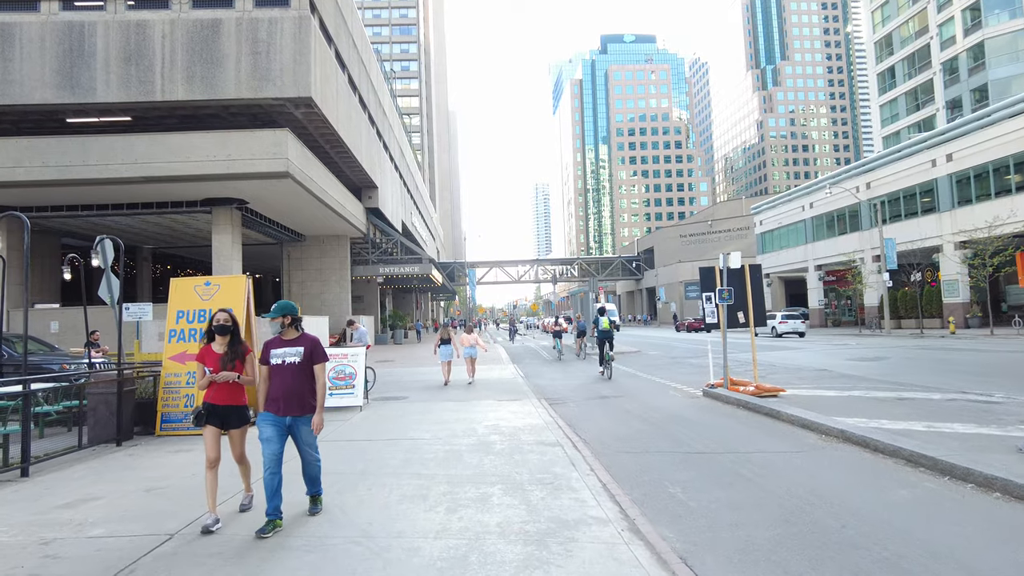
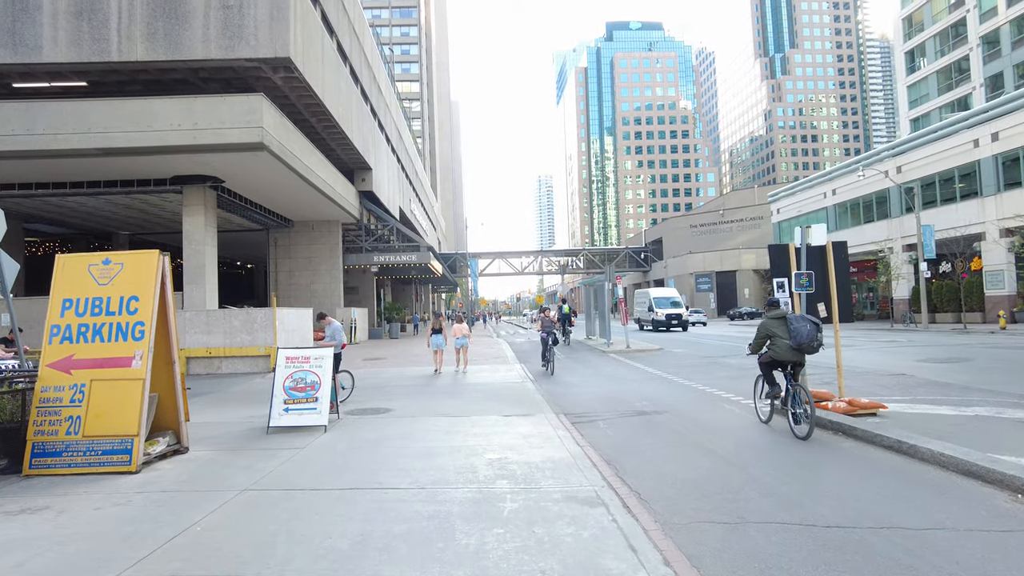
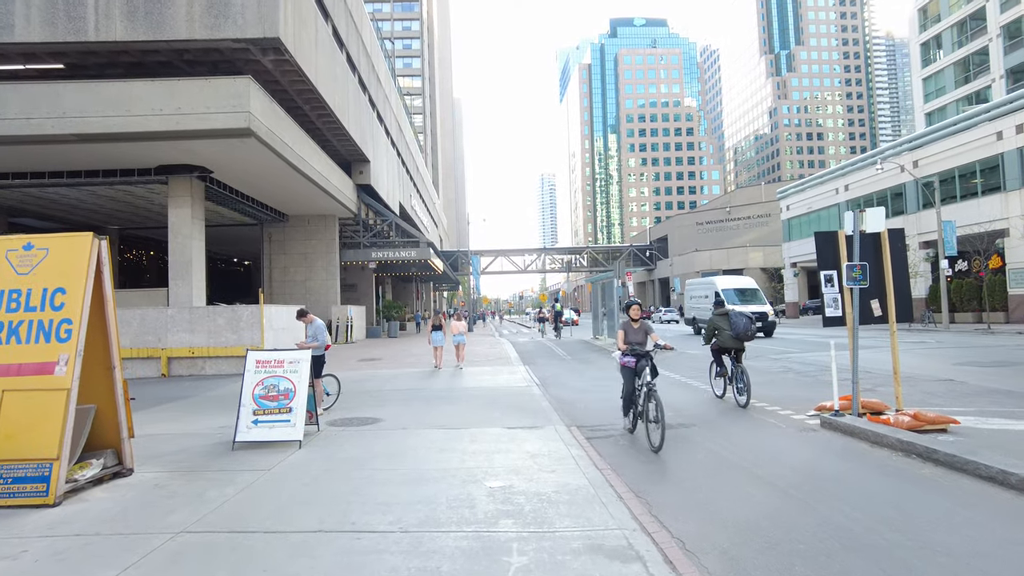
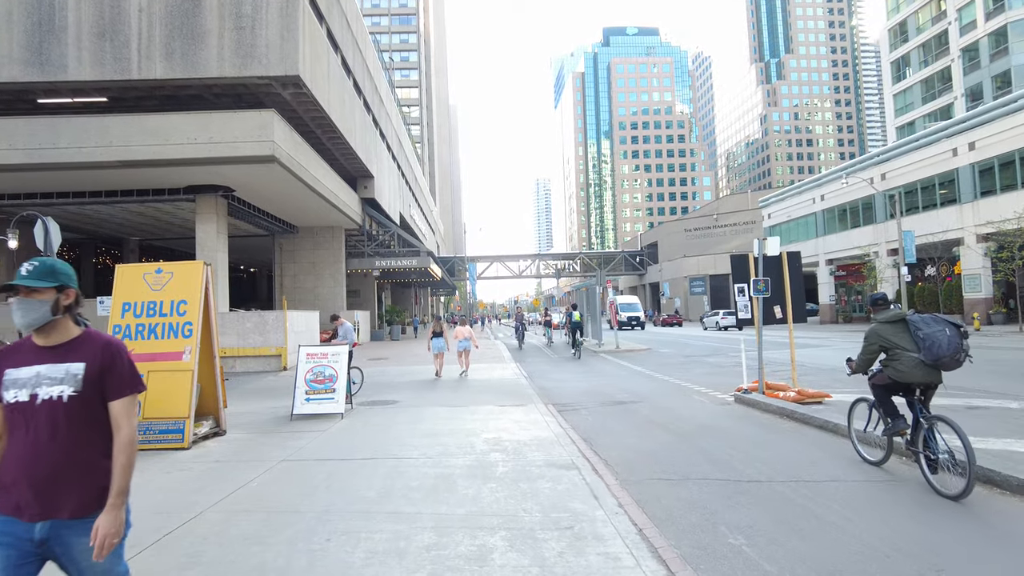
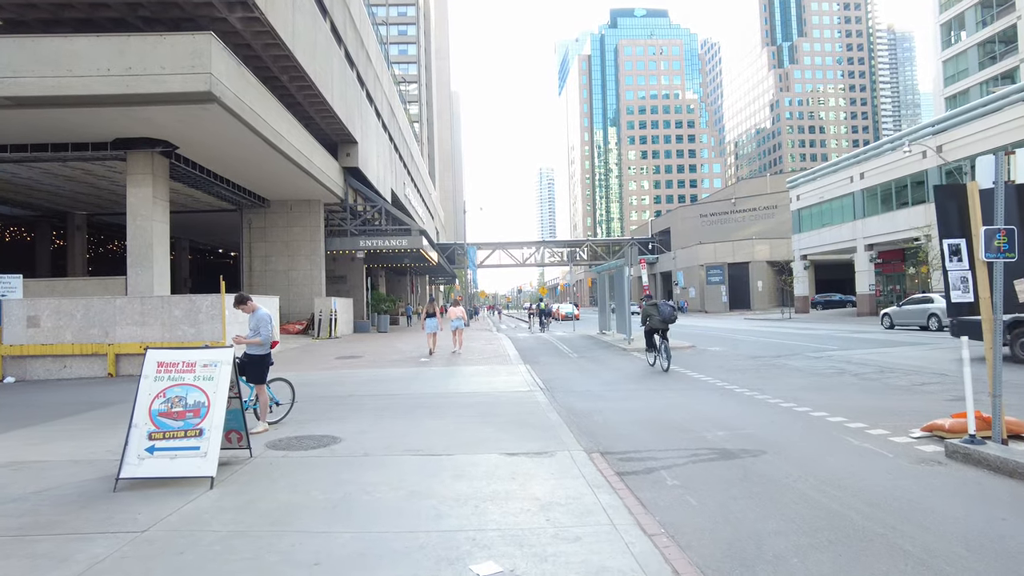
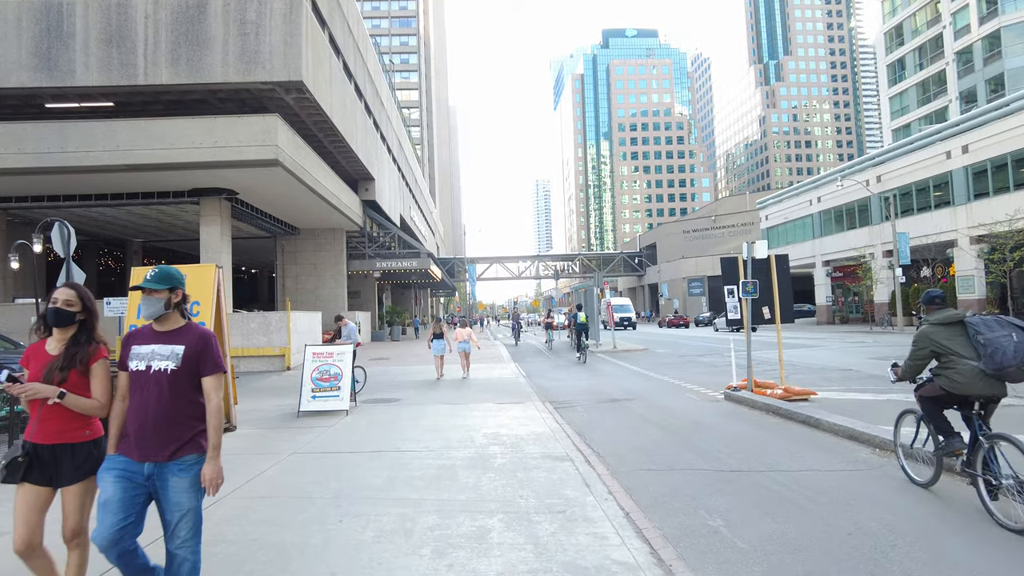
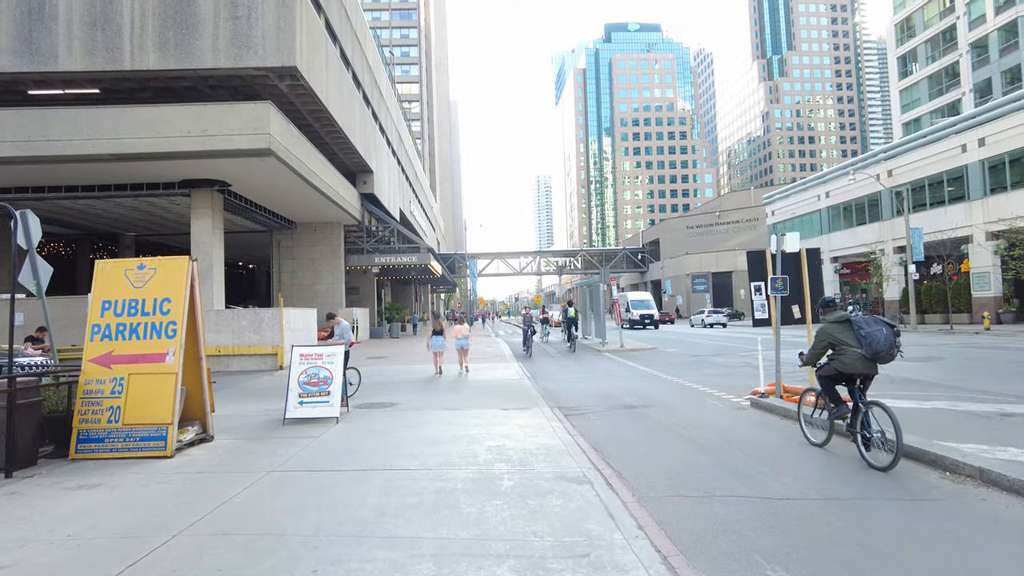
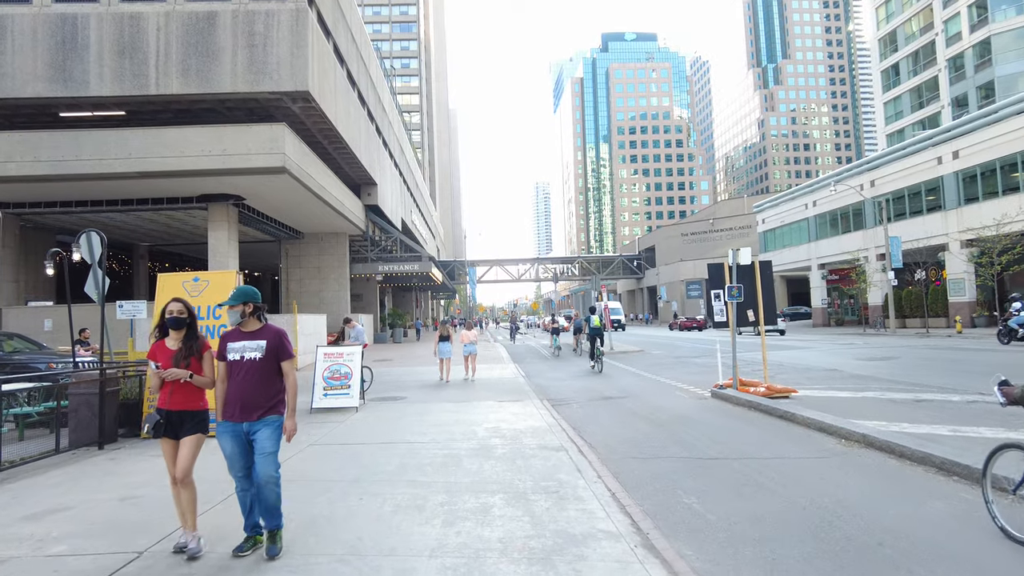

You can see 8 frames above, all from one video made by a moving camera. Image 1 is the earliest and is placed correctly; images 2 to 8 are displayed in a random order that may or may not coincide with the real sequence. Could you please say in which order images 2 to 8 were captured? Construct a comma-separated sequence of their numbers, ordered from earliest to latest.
8, 6, 4, 7, 2, 3, 5
